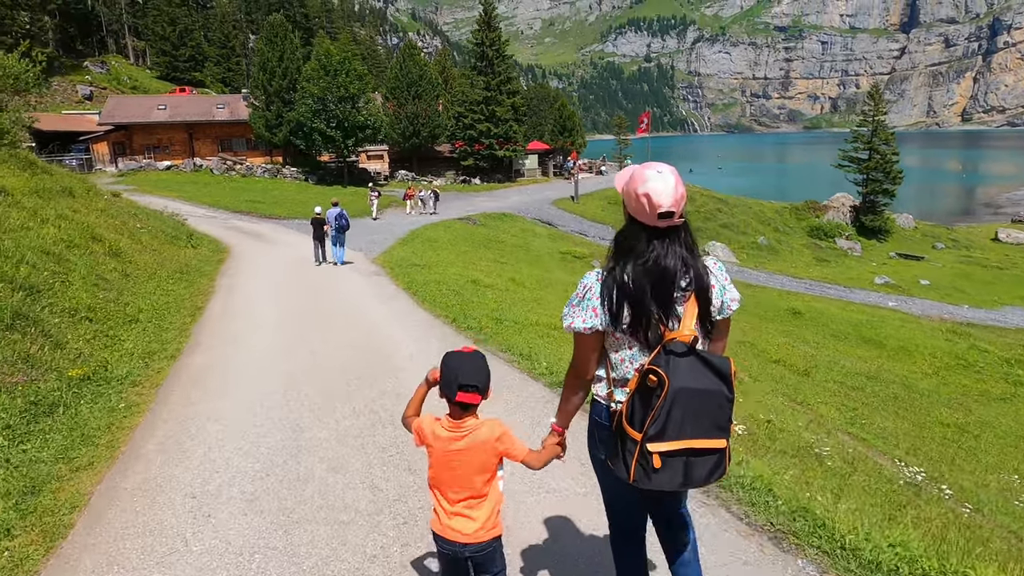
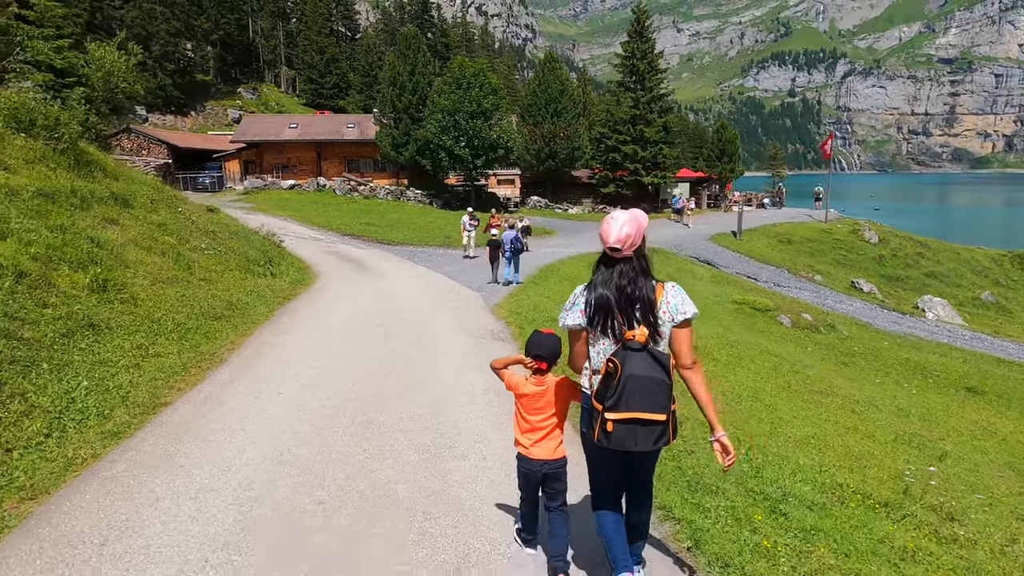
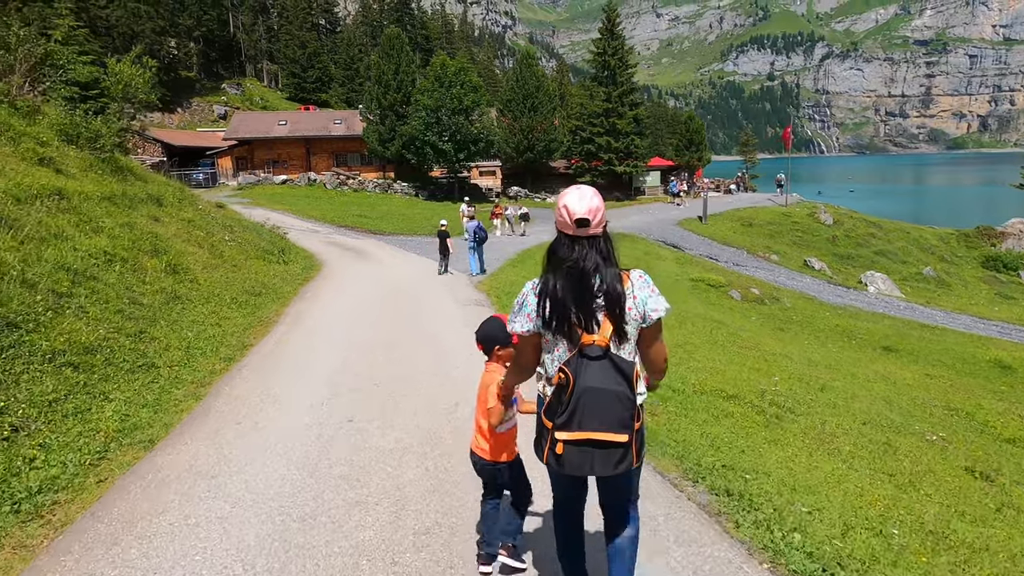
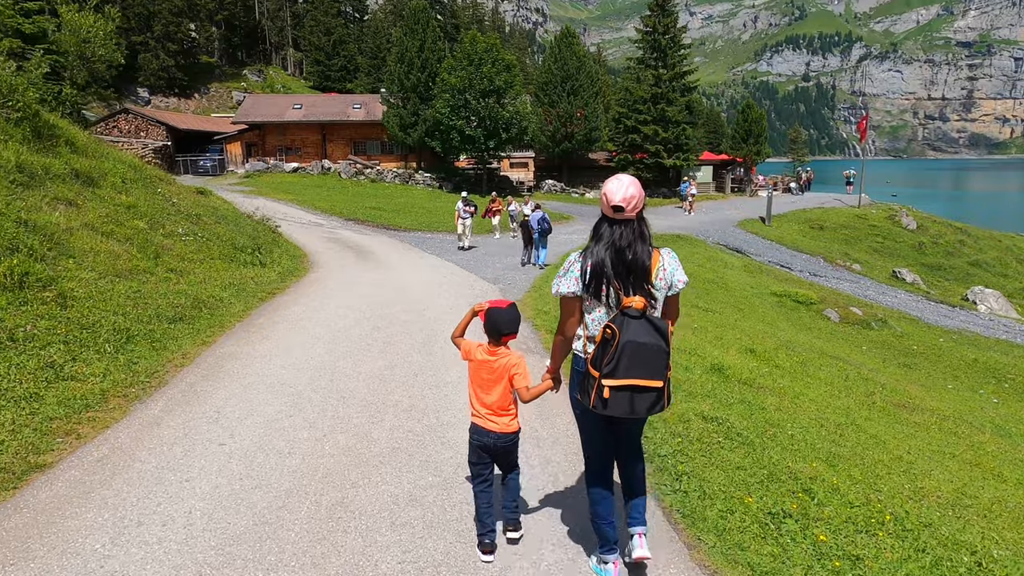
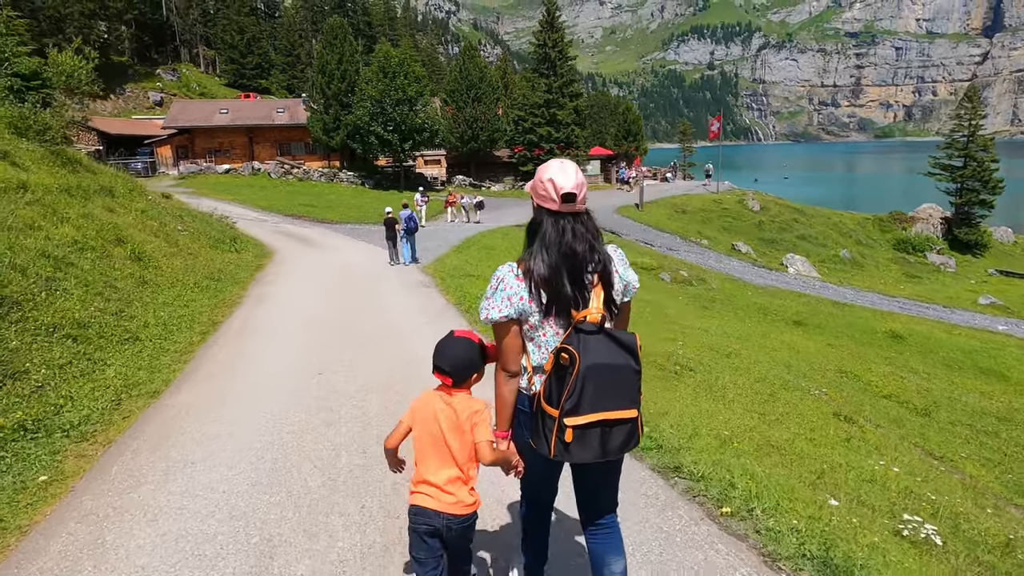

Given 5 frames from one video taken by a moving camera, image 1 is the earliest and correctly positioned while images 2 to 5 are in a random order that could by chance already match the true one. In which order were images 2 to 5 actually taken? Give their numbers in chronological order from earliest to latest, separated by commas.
5, 3, 2, 4
